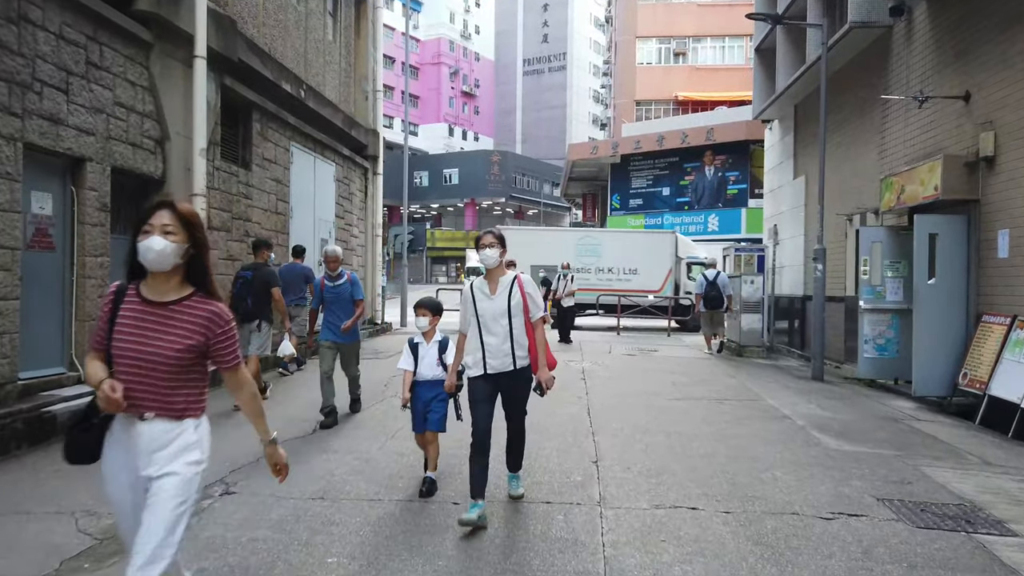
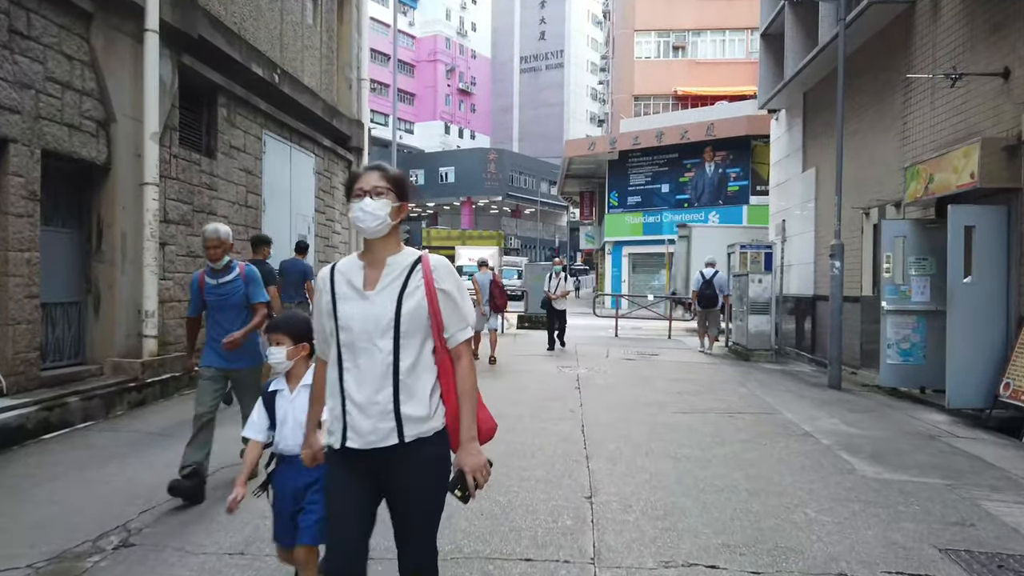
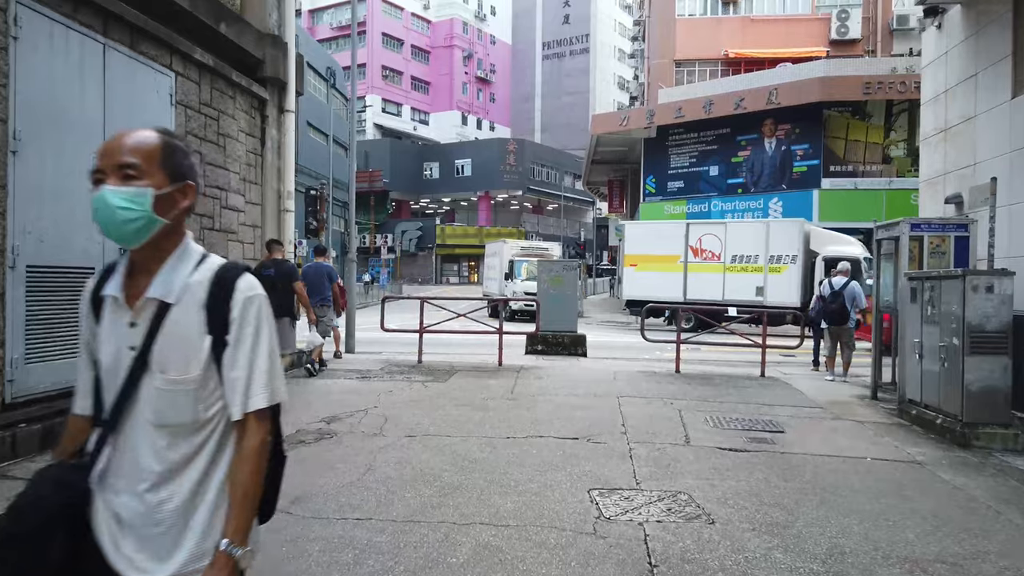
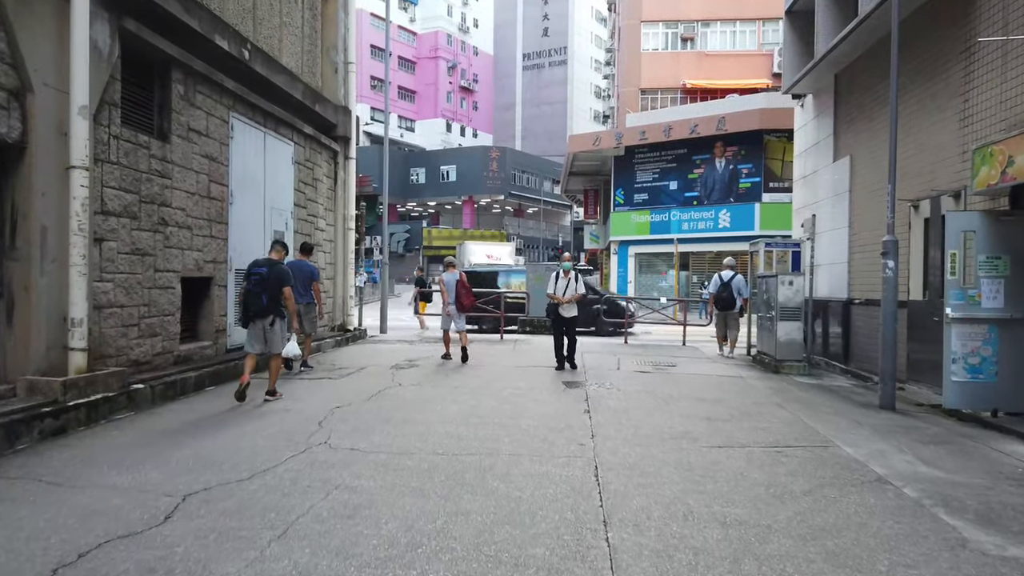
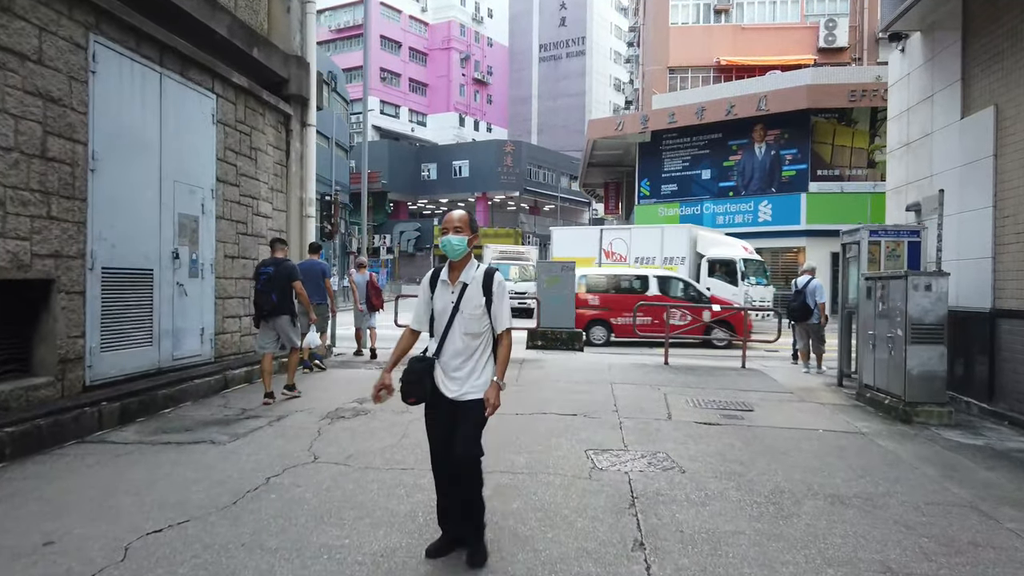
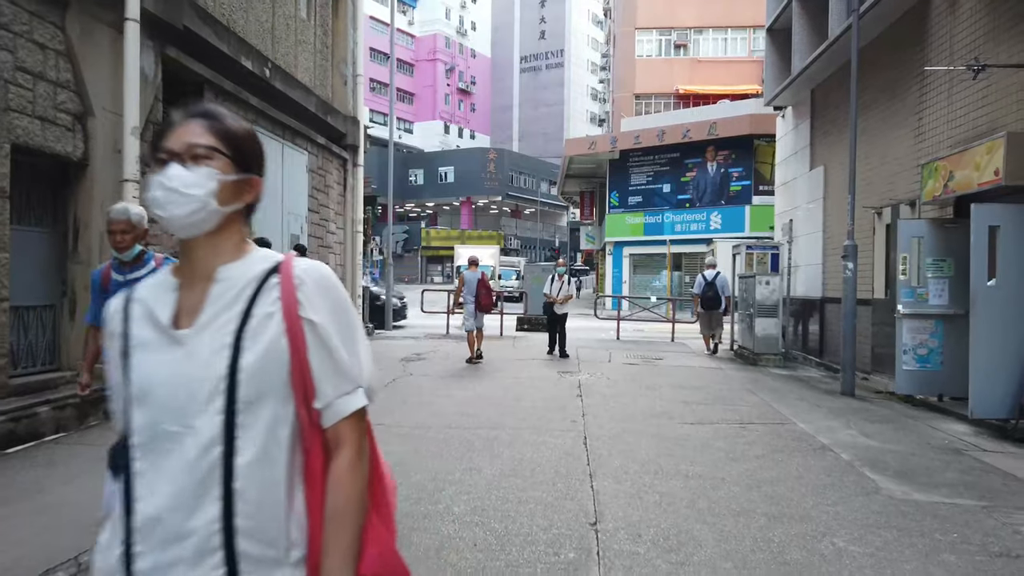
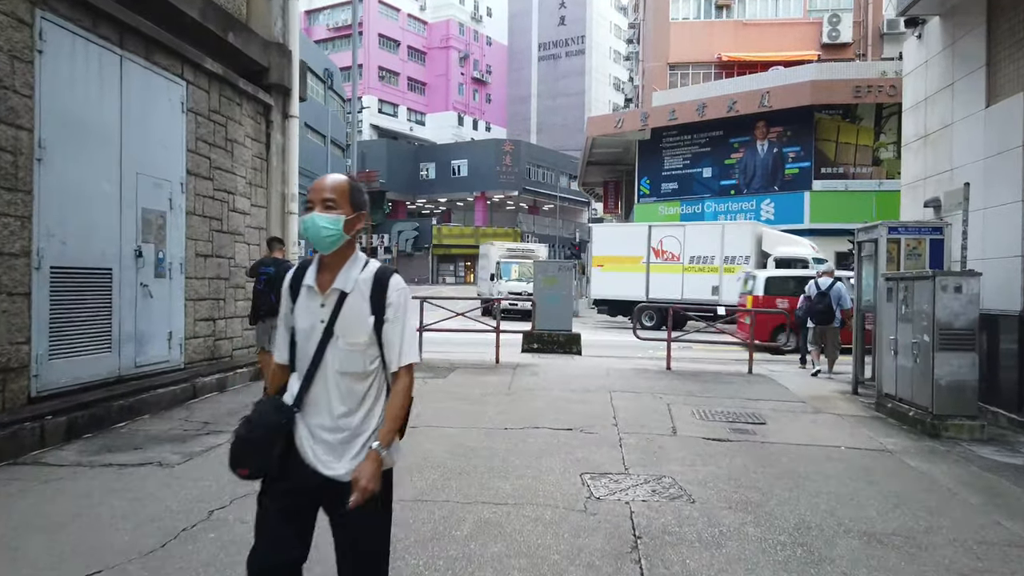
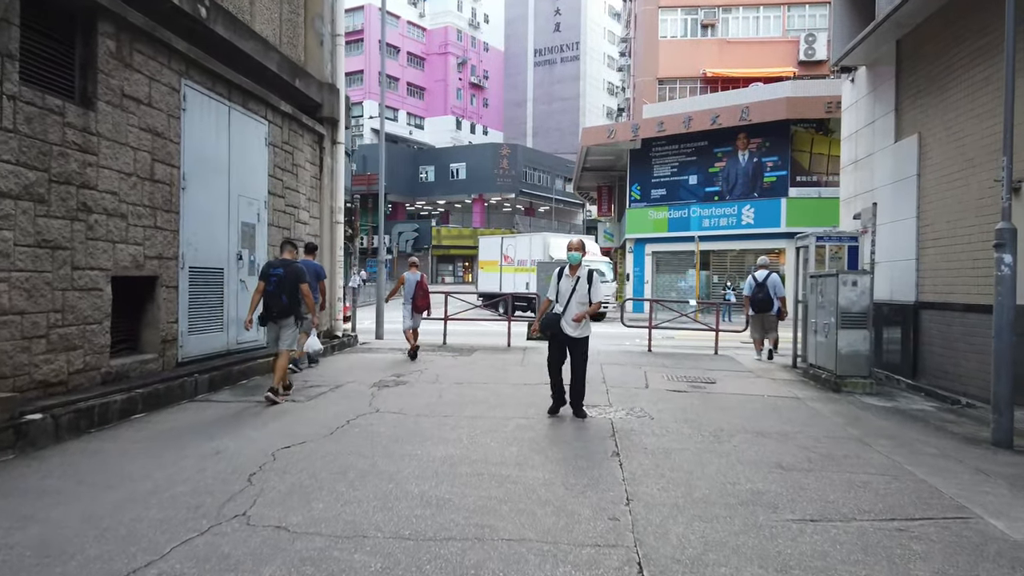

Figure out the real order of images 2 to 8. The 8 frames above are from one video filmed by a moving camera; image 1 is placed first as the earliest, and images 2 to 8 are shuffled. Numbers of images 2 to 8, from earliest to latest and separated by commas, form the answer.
2, 6, 4, 8, 5, 7, 3
